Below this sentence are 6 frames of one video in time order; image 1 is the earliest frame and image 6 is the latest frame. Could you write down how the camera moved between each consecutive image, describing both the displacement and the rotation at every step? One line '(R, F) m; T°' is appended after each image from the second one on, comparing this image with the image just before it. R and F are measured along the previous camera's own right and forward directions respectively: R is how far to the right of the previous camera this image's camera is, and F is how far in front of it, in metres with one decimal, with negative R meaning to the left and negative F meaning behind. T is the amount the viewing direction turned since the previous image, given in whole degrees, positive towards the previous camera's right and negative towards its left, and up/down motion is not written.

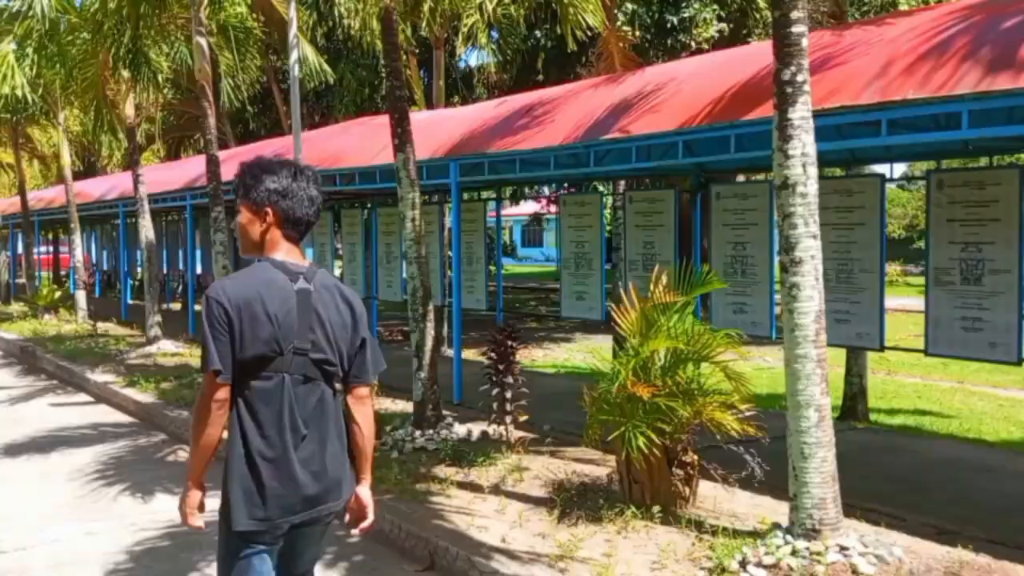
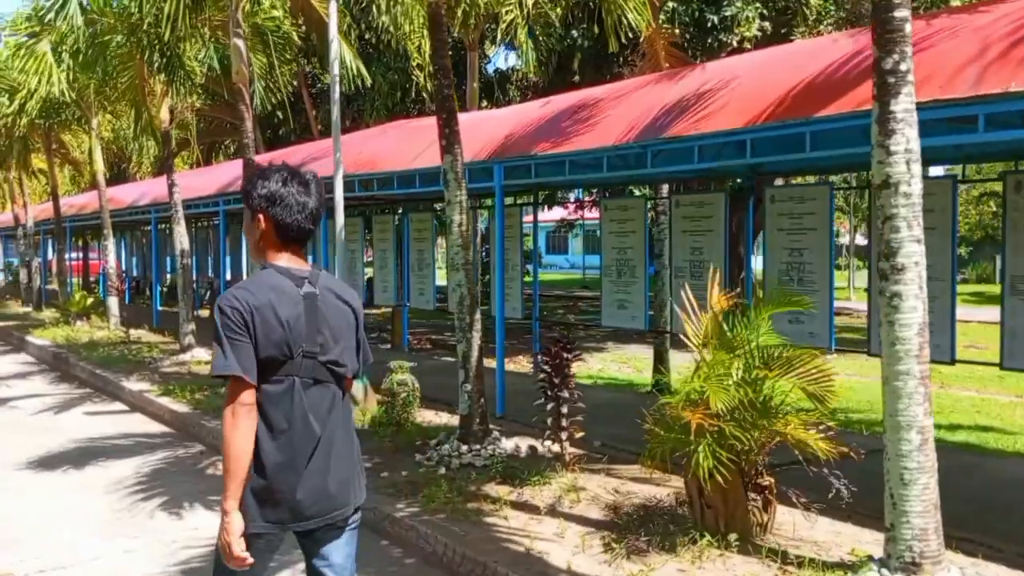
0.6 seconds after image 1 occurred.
(-0.2, +0.3) m; -2°
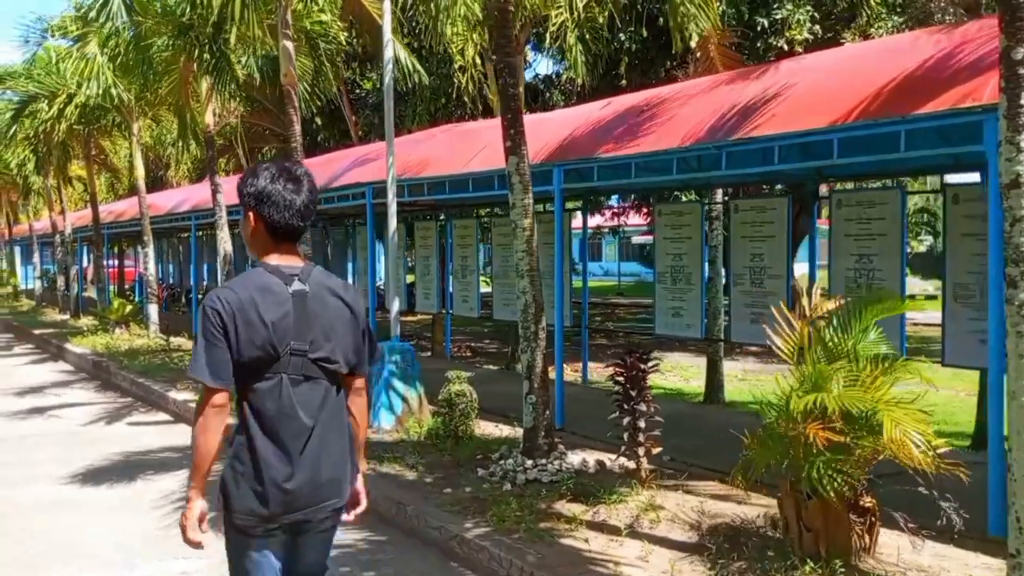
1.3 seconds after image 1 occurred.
(-0.3, +0.3) m; -2°
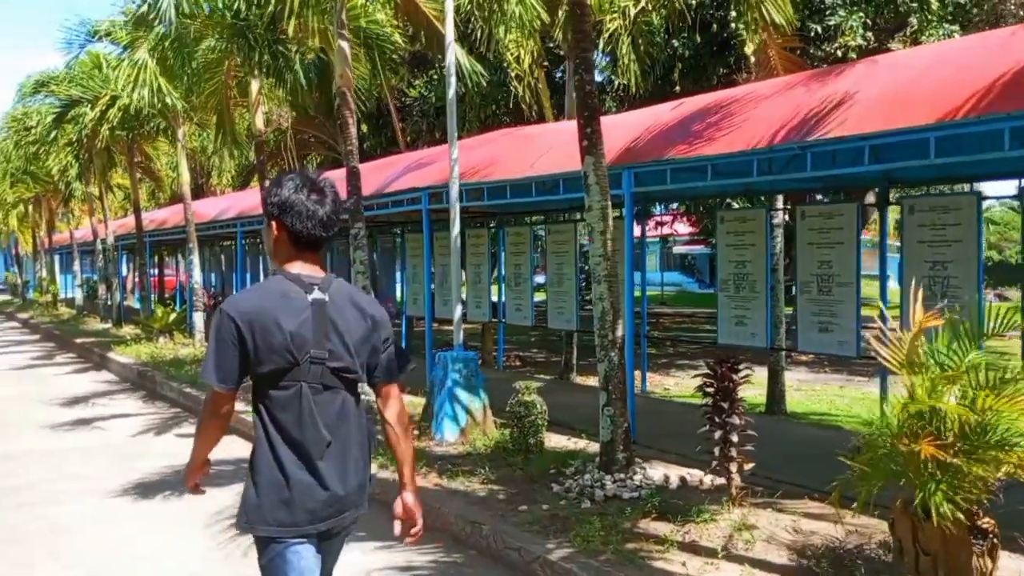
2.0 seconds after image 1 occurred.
(-0.3, +0.2) m; -2°
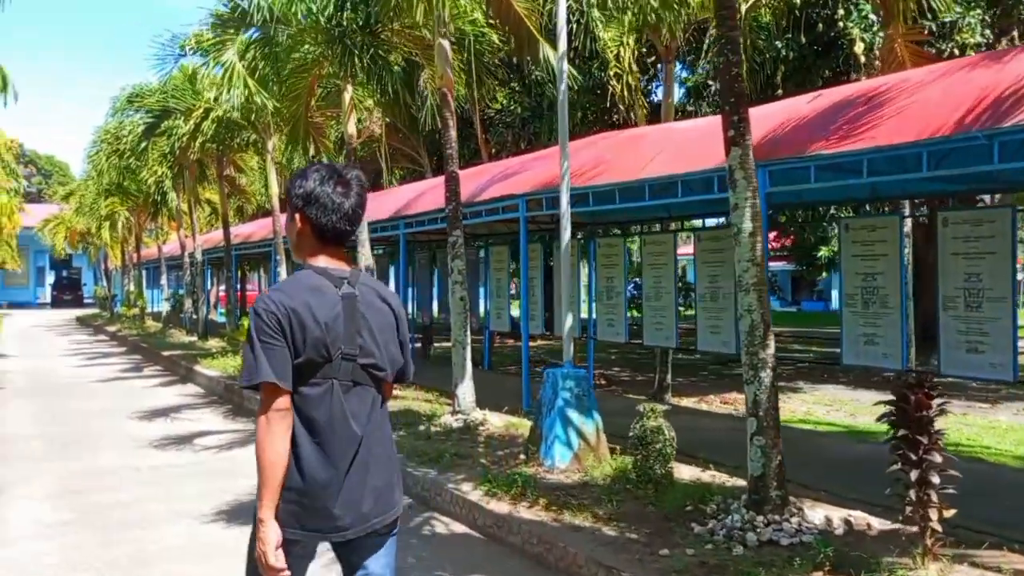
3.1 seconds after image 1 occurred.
(-0.4, +0.7) m; -5°
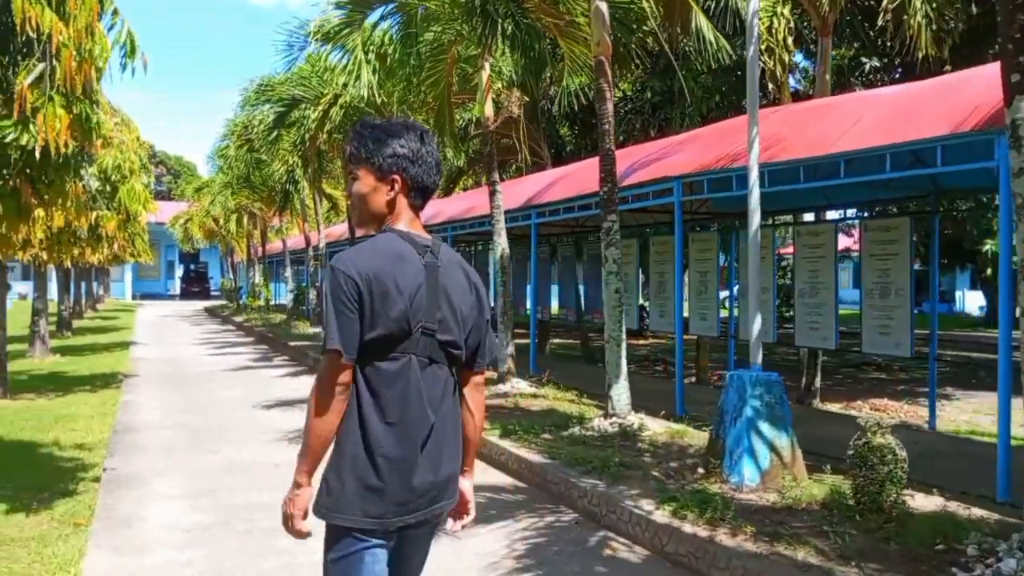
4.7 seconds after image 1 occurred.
(-0.5, +0.7) m; -7°
